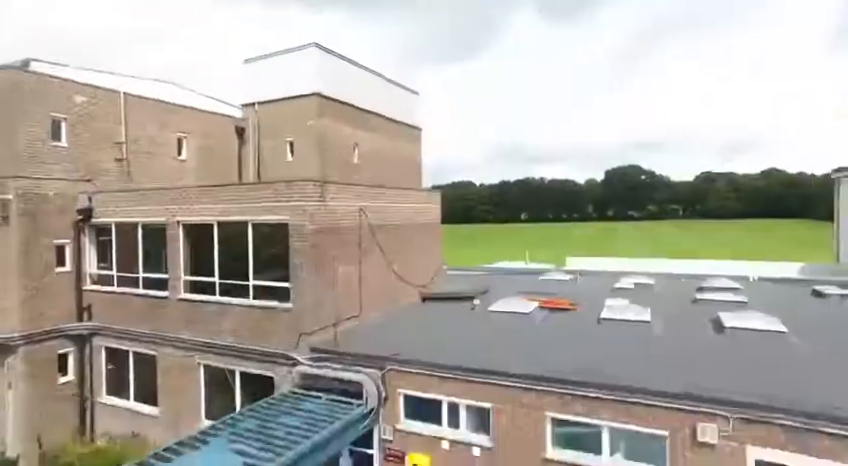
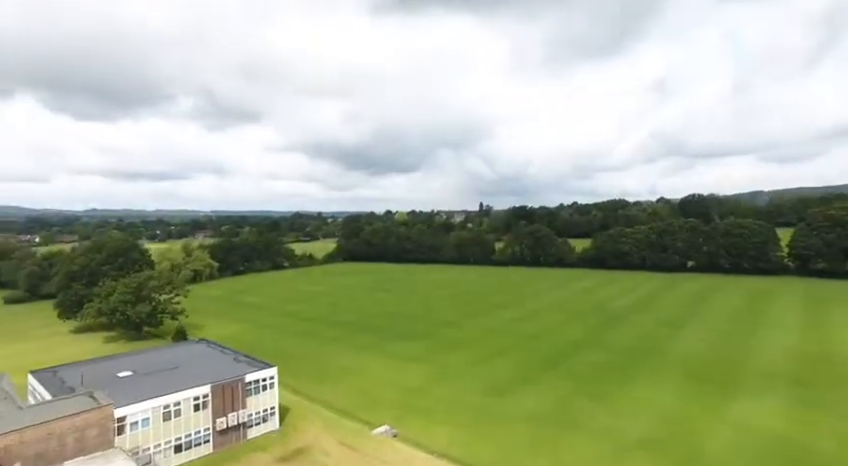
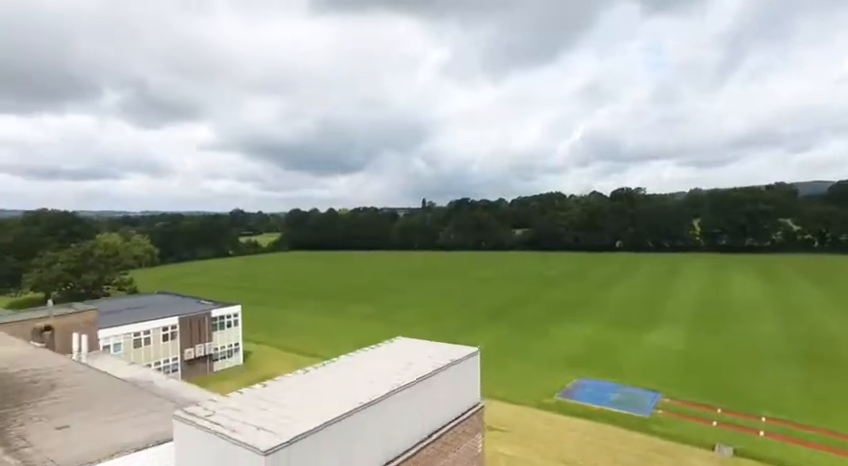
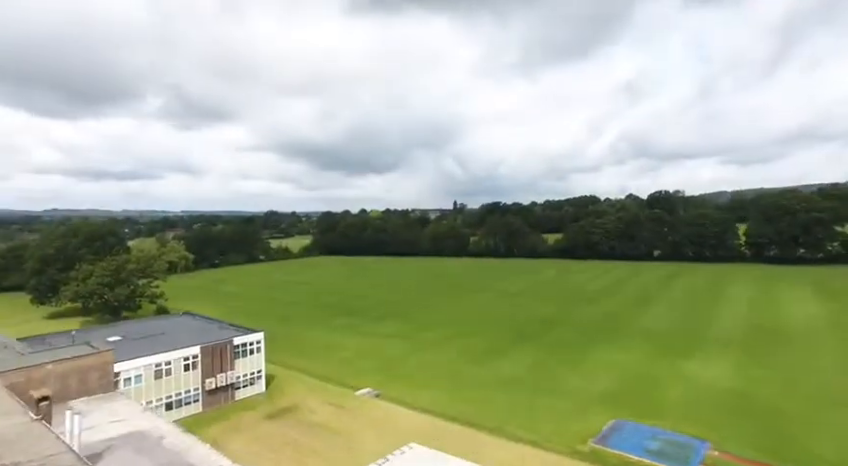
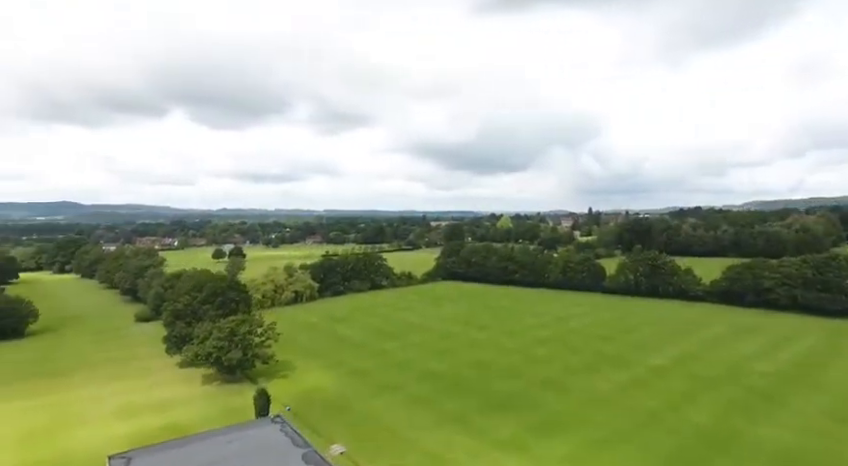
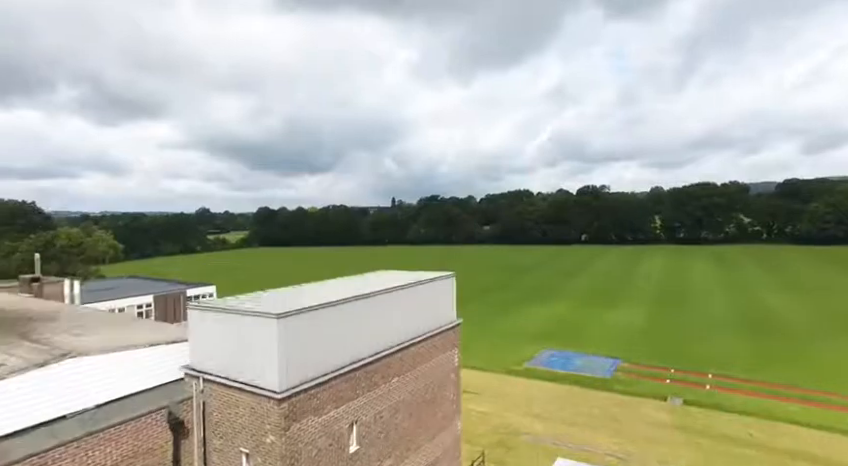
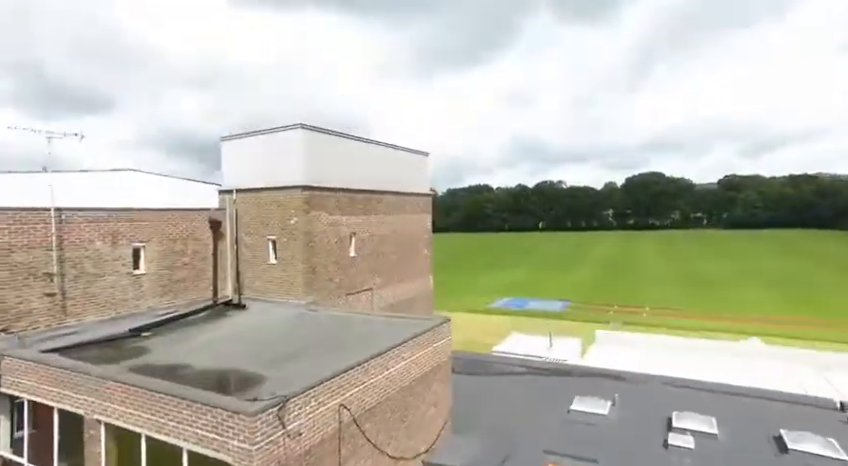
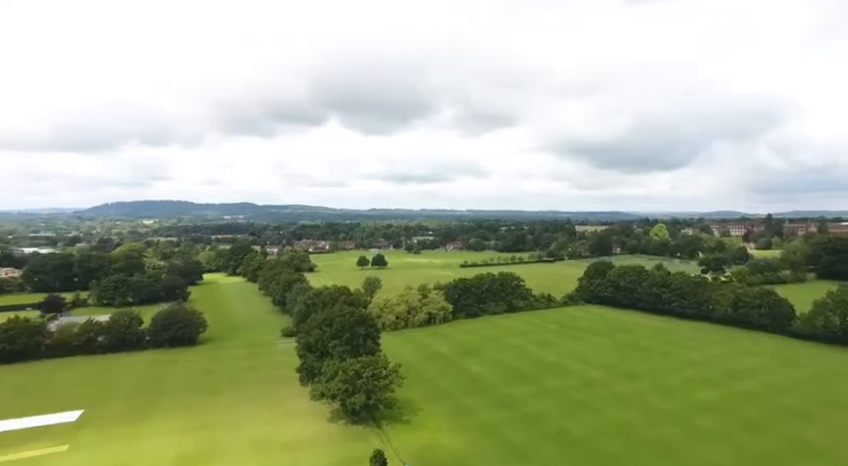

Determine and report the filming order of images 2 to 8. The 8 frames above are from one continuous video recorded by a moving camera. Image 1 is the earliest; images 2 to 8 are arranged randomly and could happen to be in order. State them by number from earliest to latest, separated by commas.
7, 6, 3, 4, 2, 5, 8
